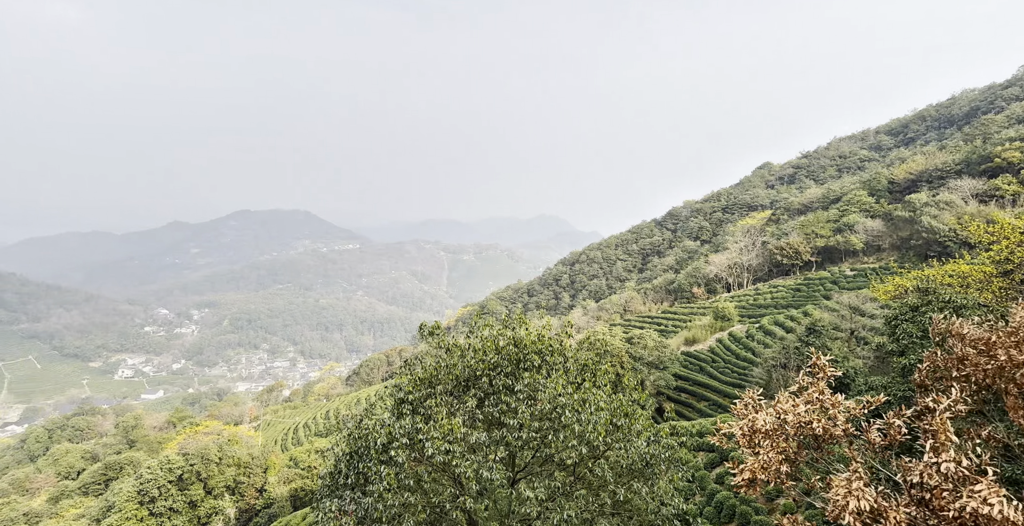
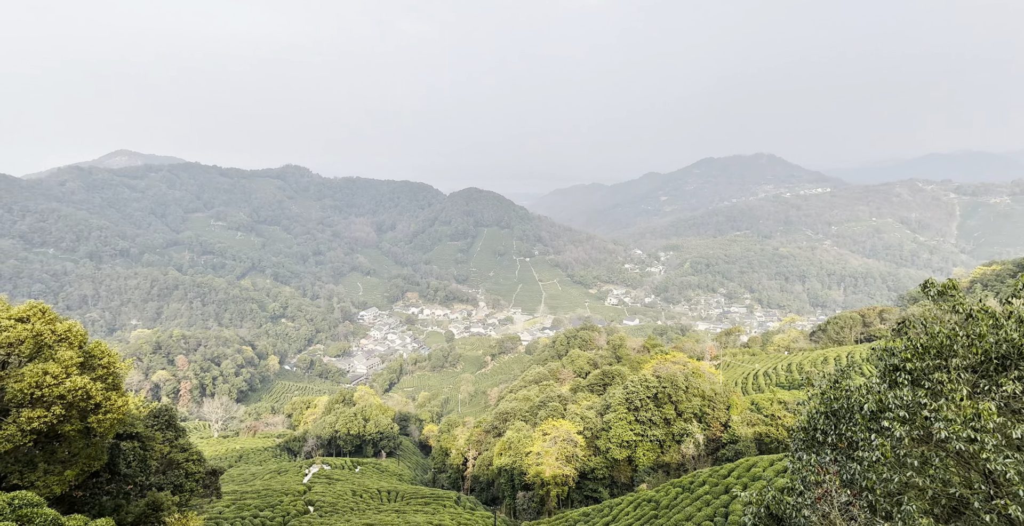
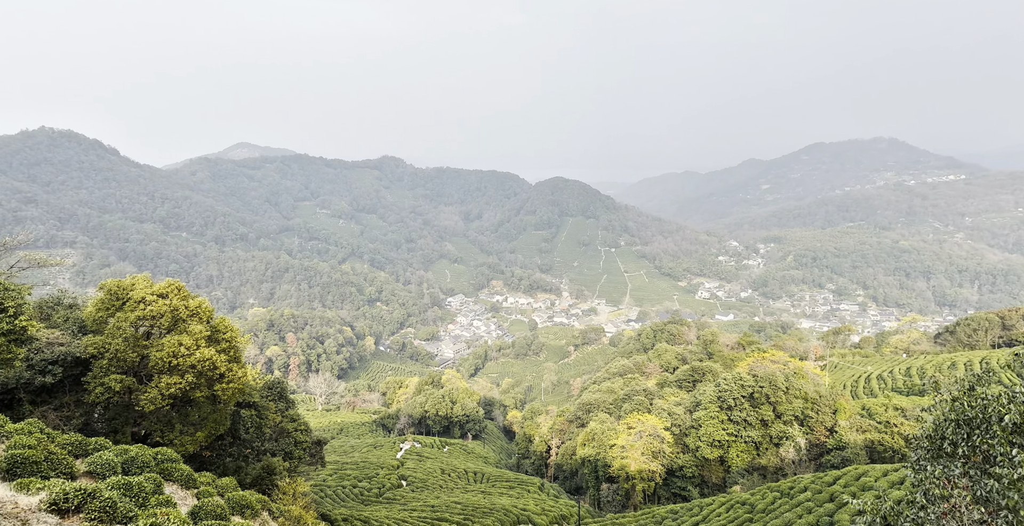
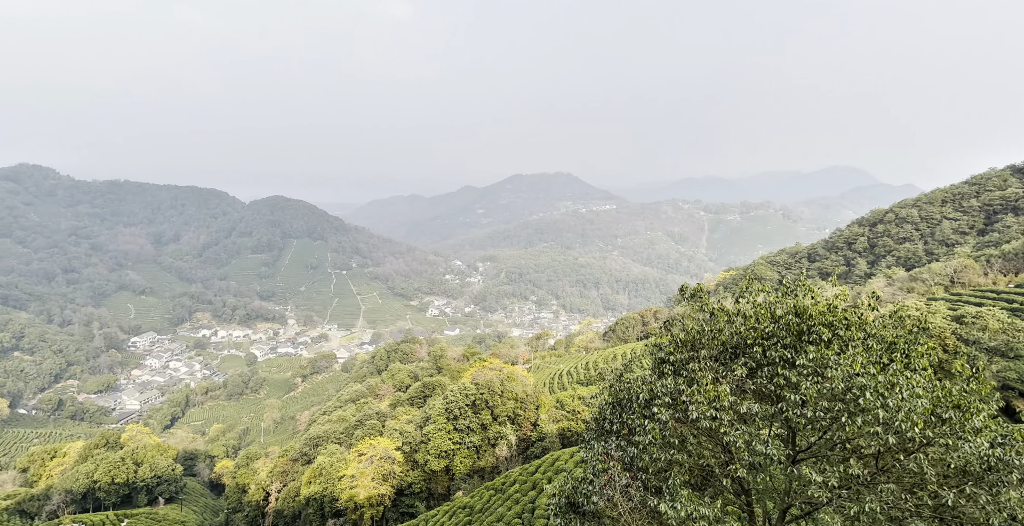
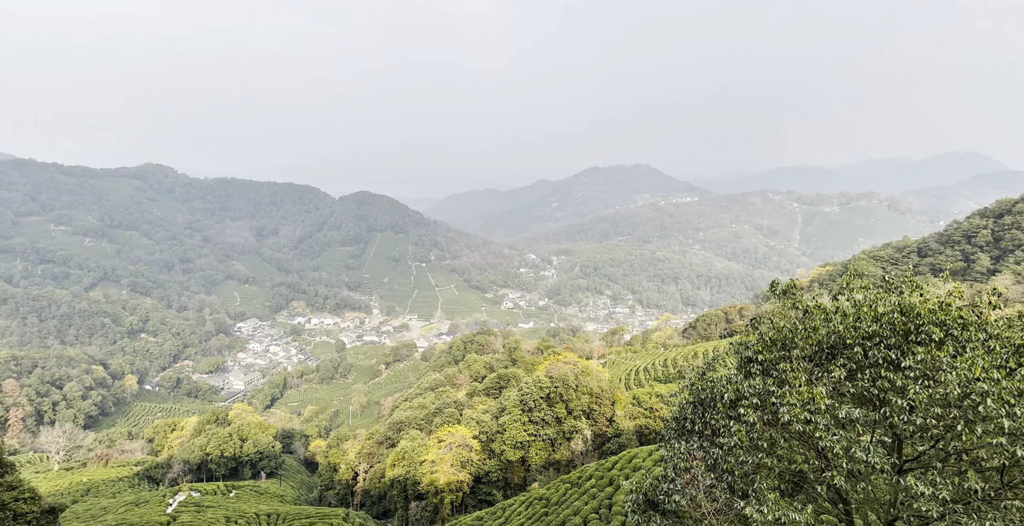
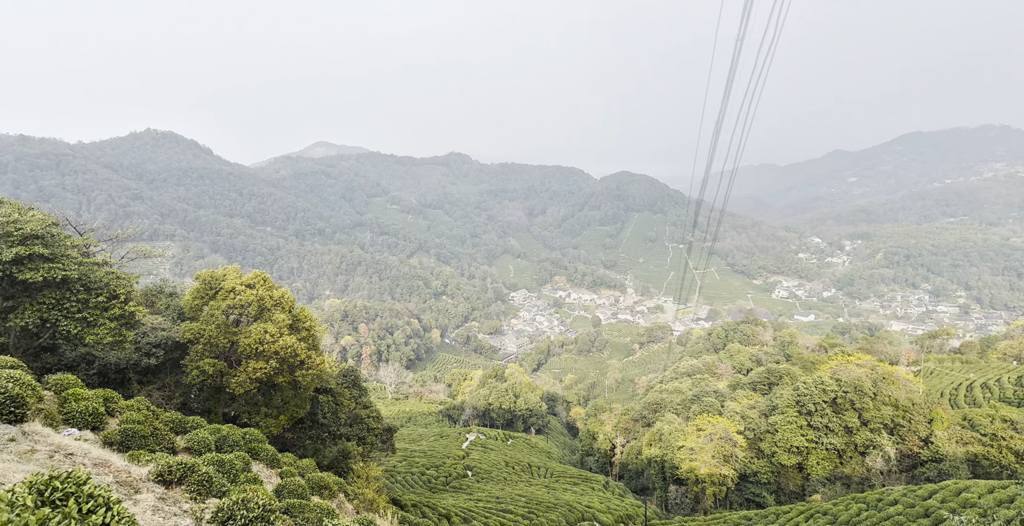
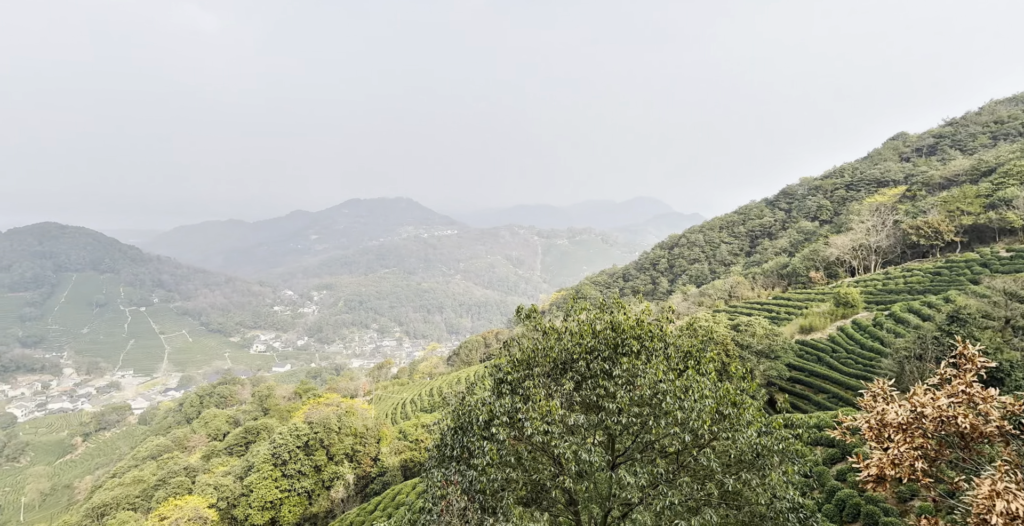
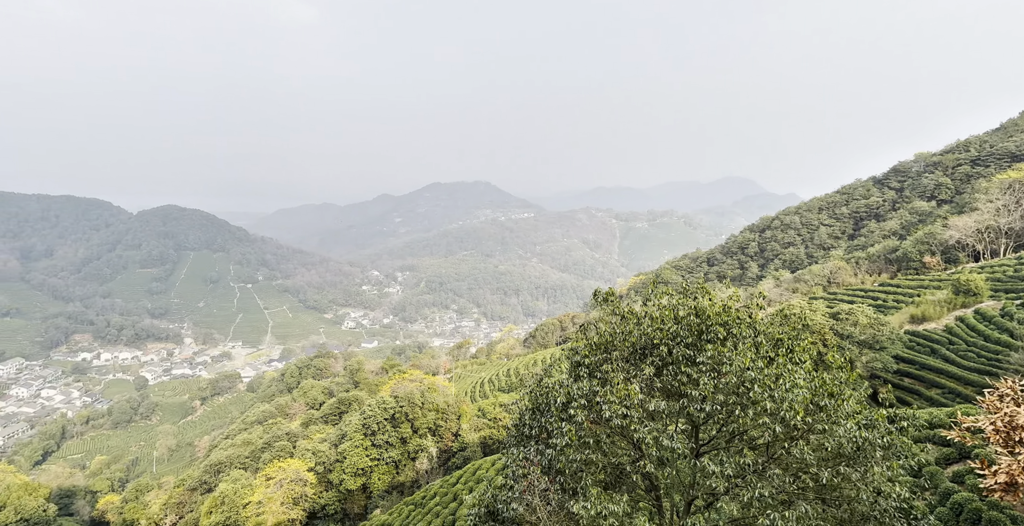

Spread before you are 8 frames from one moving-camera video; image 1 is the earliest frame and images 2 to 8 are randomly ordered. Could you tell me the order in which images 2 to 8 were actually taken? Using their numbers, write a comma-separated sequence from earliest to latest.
7, 8, 4, 5, 2, 3, 6
